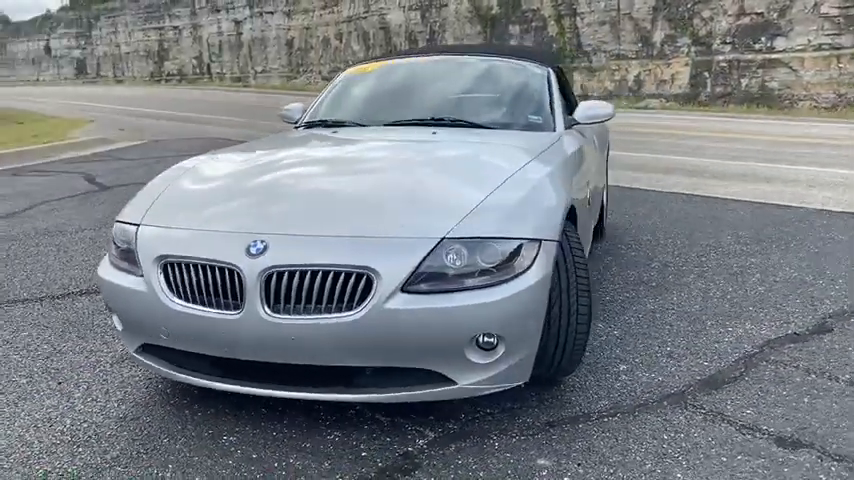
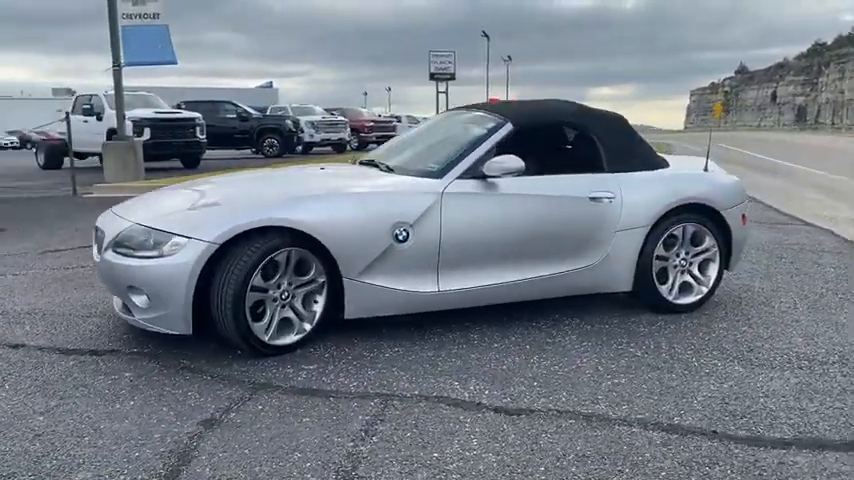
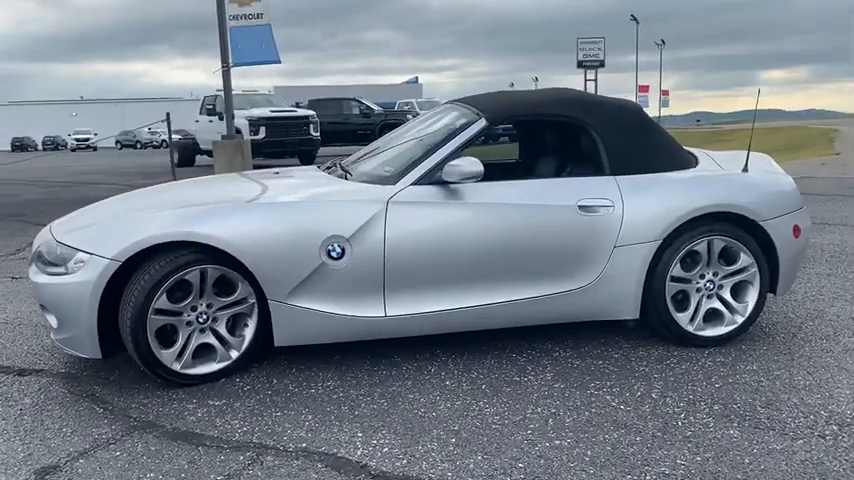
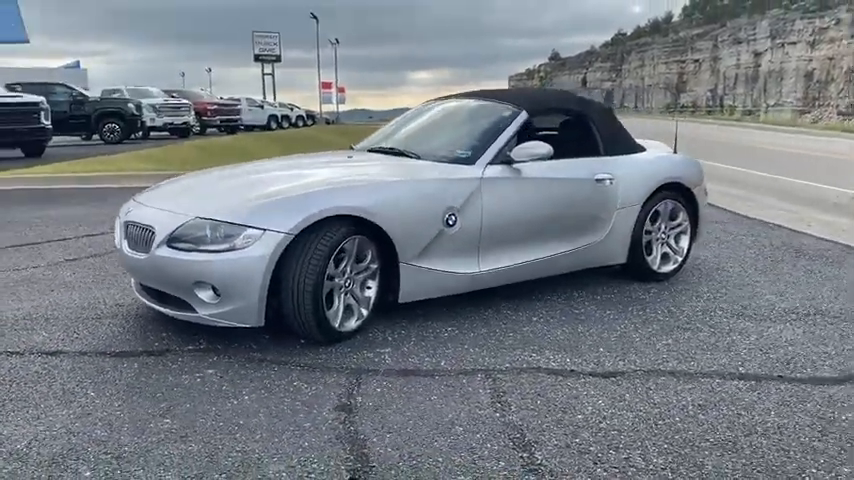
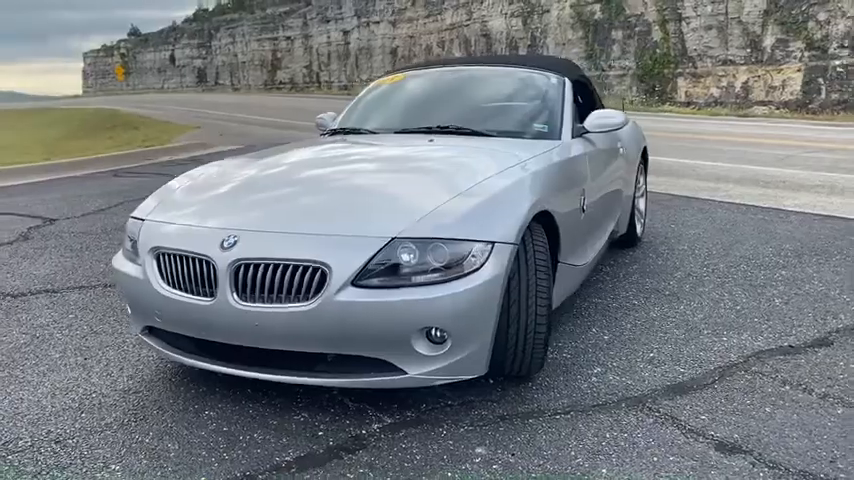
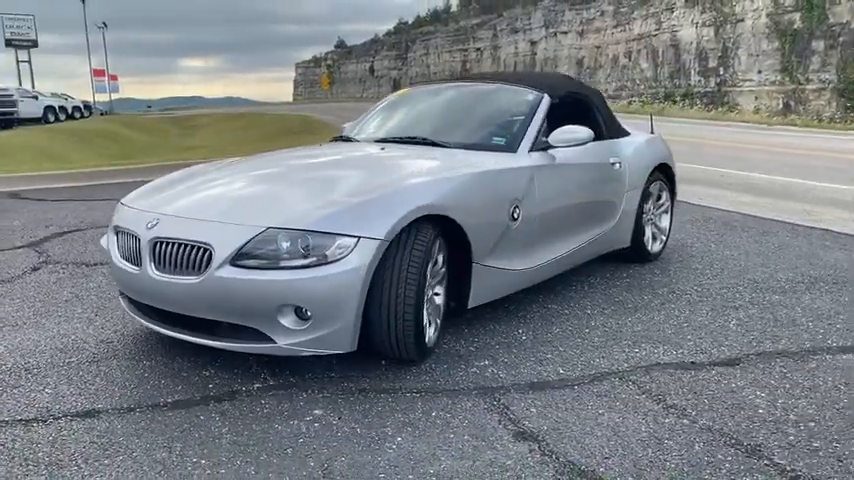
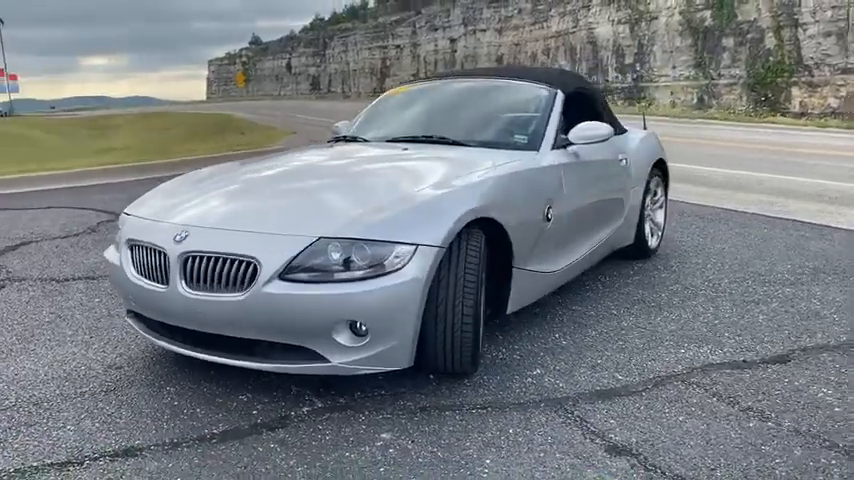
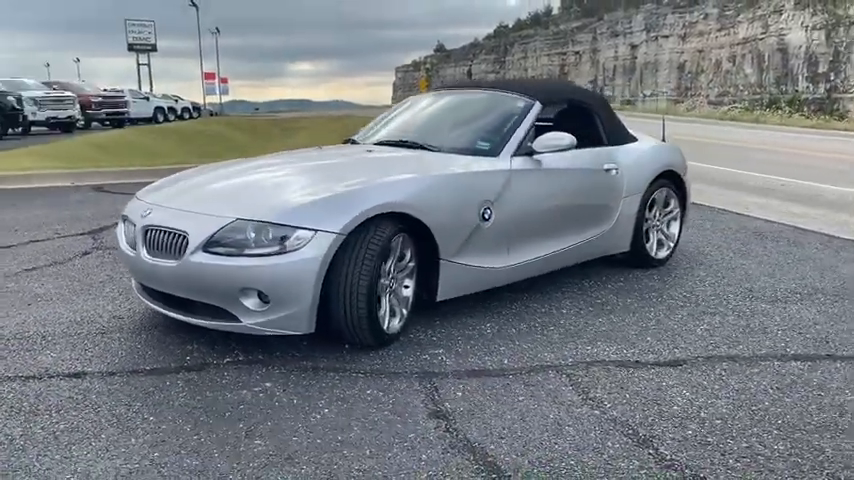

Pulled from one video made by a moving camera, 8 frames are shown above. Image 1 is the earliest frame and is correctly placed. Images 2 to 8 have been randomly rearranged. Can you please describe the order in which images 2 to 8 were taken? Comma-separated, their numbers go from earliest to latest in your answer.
5, 7, 6, 8, 4, 2, 3
